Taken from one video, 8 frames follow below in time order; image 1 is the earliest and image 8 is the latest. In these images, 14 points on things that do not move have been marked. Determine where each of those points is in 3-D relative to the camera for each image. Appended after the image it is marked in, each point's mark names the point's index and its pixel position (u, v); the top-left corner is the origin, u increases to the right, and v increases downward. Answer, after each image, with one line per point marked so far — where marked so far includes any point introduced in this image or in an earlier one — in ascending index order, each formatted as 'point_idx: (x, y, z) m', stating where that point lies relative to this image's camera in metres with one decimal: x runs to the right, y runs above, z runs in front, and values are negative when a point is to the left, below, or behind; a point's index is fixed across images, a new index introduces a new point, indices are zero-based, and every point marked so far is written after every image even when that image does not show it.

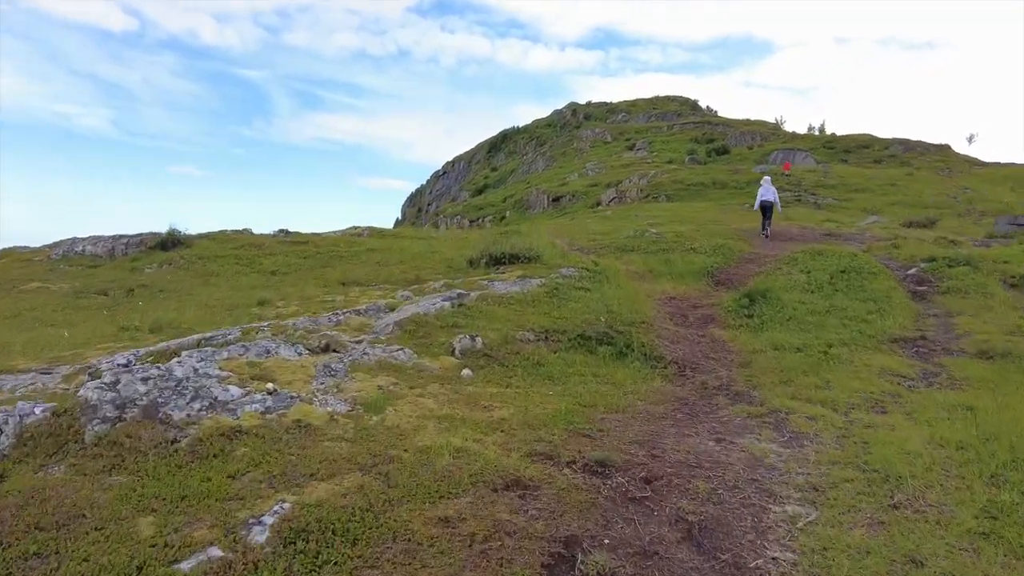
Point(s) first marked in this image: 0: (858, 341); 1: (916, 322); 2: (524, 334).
0: (+8.2, -1.3, +15.6) m
1: (+11.3, -1.0, +18.2) m
2: (+0.3, -1.0, +14.1) m
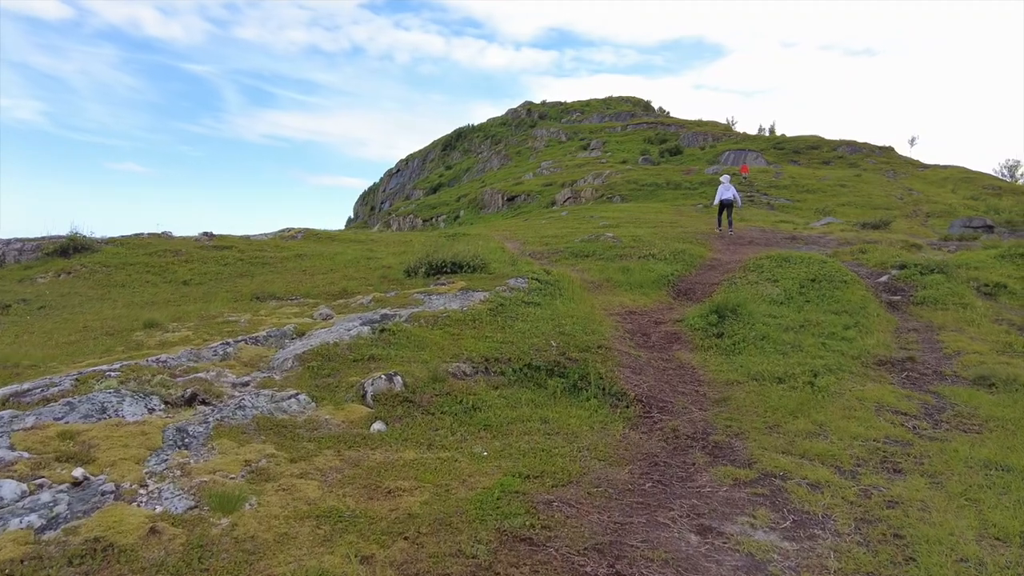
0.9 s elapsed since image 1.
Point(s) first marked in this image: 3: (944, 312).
0: (+6.9, -1.6, +13.6) m
1: (+9.7, -1.3, +16.5) m
2: (-0.9, -1.4, +11.7) m
3: (+12.6, -0.7, +19.0) m
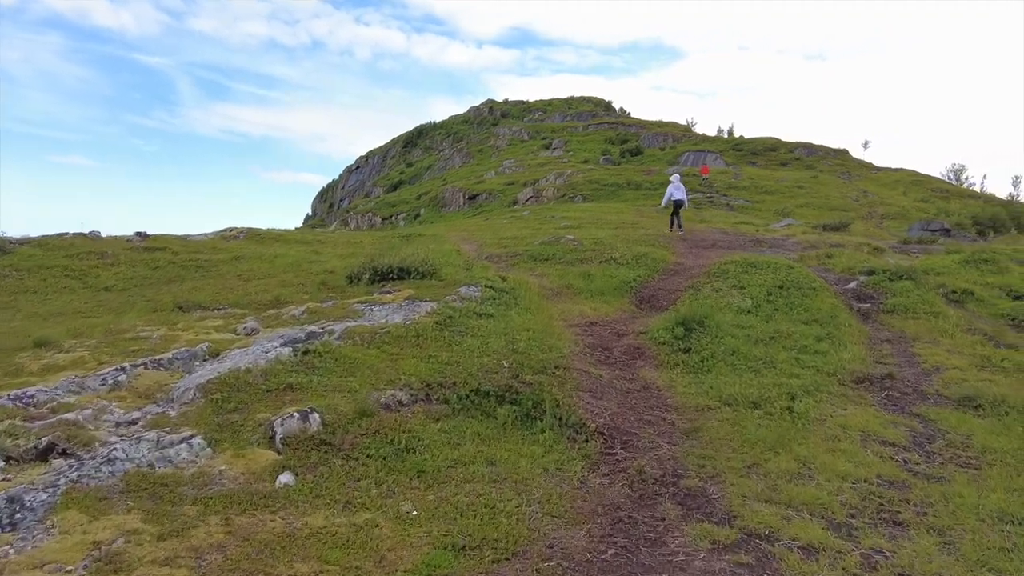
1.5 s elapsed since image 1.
0: (+5.9, -1.9, +12.5) m
1: (+8.6, -1.5, +15.6) m
2: (-1.8, -1.6, +10.1) m
3: (+11.3, -1.0, +18.2) m
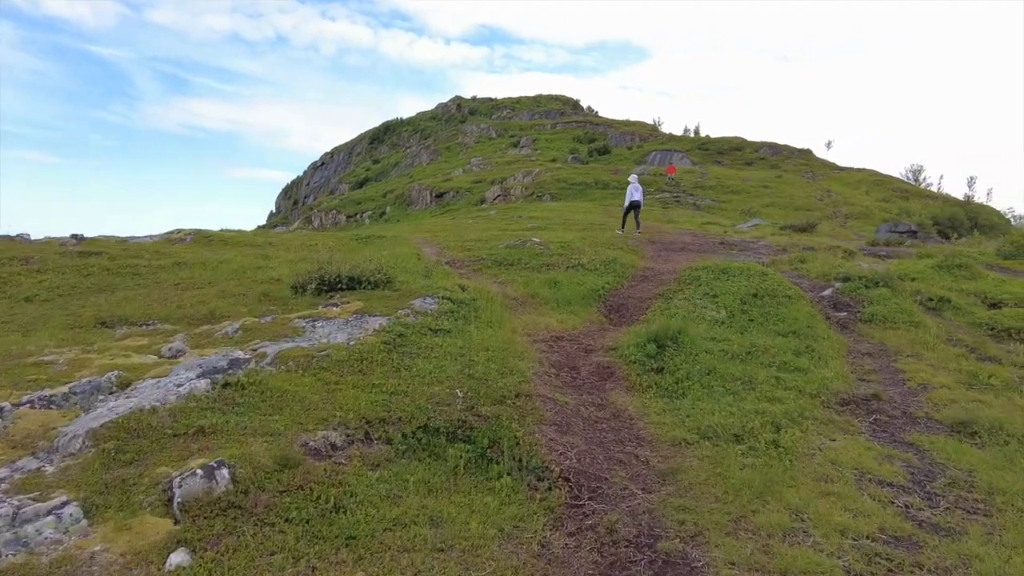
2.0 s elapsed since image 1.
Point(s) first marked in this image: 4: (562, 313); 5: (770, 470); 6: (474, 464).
0: (+5.1, -2.2, +11.5) m
1: (+7.7, -1.8, +14.6) m
2: (-2.5, -2.0, +8.7) m
3: (+10.2, -1.2, +17.4) m
4: (+1.4, -0.7, +18.1) m
5: (+3.5, -2.4, +8.9) m
6: (-0.5, -2.4, +8.9) m
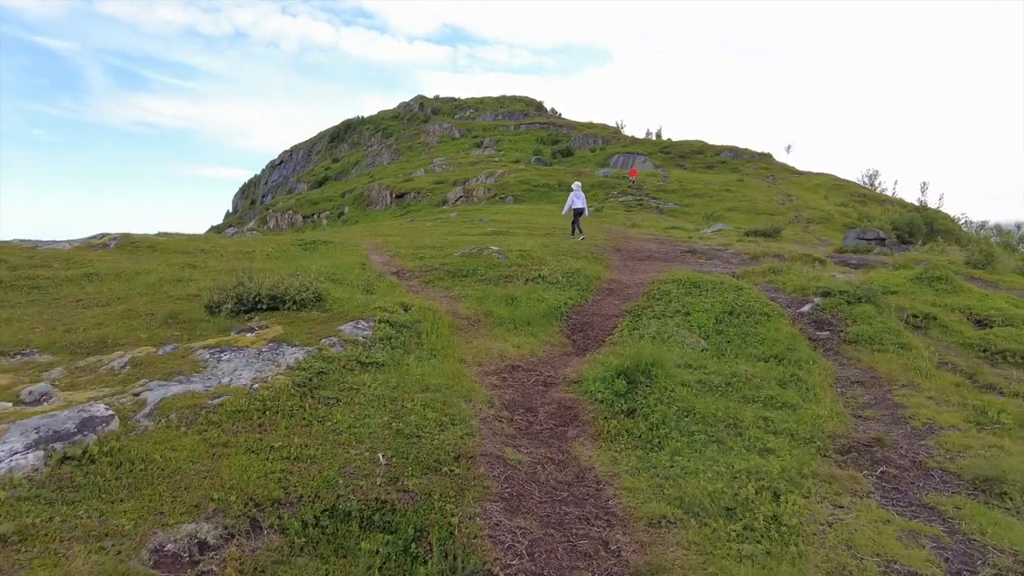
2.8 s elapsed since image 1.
0: (+4.3, -2.6, +9.6) m
1: (+6.6, -2.3, +12.9) m
2: (-3.1, -2.4, +6.4) m
3: (+9.0, -1.7, +15.8) m
4: (+0.2, -1.2, +16.0) m
5: (+2.8, -2.9, +6.9) m
6: (-1.2, -2.8, +6.7) m
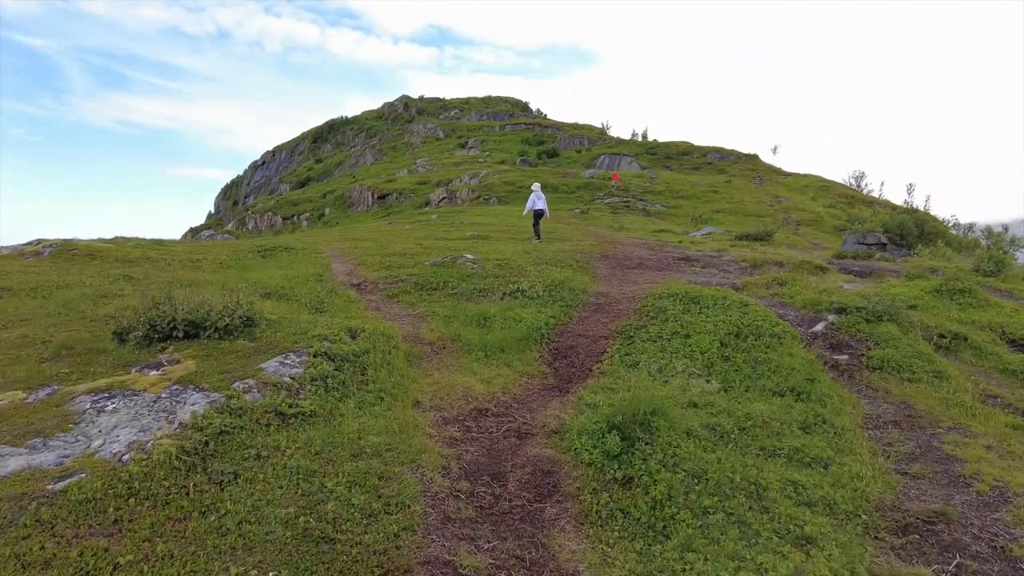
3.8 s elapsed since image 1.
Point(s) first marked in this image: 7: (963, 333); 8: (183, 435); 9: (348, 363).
0: (+3.8, -3.0, +7.2) m
1: (+6.1, -2.7, +10.5) m
2: (-3.6, -2.8, +3.8) m
3: (+8.4, -2.1, +13.5) m
4: (-0.5, -1.6, +13.5) m
5: (+2.4, -3.3, +4.5) m
6: (-1.6, -3.3, +4.2) m
7: (+11.5, -1.2, +16.7) m
8: (-4.1, -1.8, +8.3) m
9: (-2.9, -1.3, +11.6) m
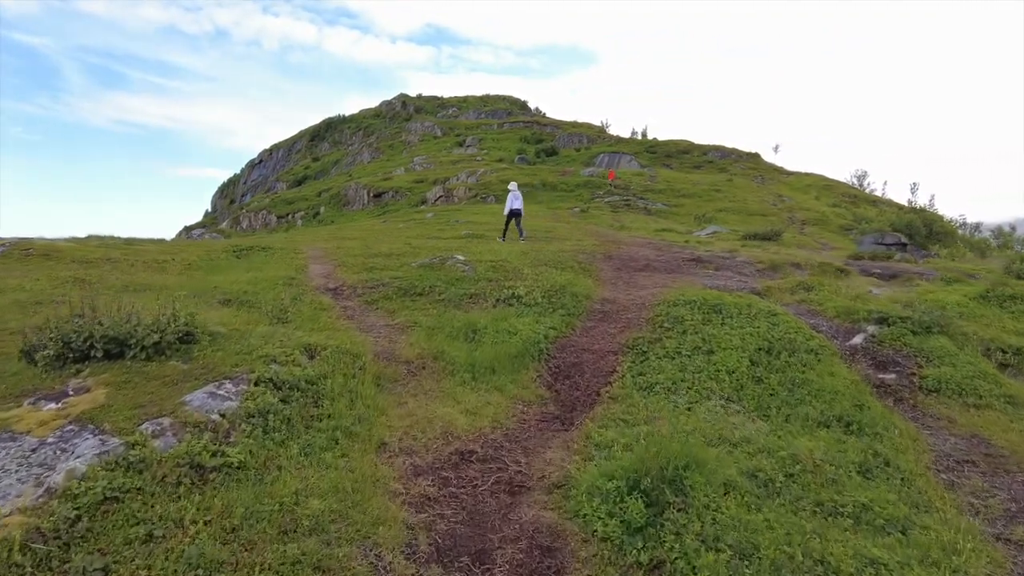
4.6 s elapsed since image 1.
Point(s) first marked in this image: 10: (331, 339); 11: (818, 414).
0: (+3.7, -3.2, +5.0) m
1: (+6.0, -2.9, +8.3) m
2: (-3.7, -3.0, +1.6) m
3: (+8.3, -2.2, +11.3) m
4: (-0.6, -1.7, +11.2) m
5: (+2.3, -3.5, +2.2) m
6: (-1.7, -3.4, +1.9) m
7: (+11.4, -1.4, +14.5) m
8: (-4.2, -2.0, +6.0) m
9: (-3.0, -1.5, +9.4) m
10: (-3.4, -1.0, +12.2) m
11: (+5.3, -2.1, +11.2) m
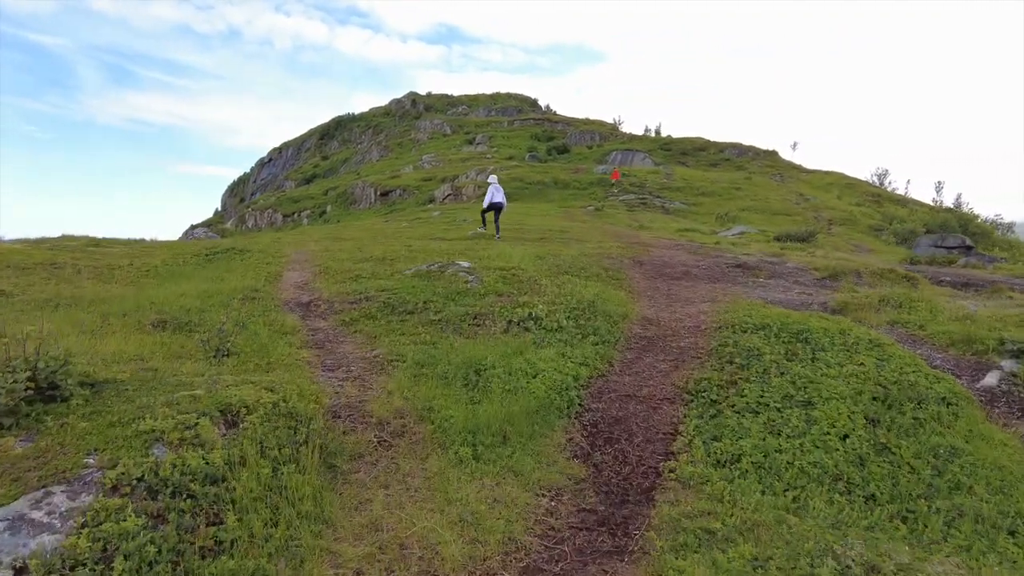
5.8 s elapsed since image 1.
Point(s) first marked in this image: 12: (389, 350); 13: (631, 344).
0: (+3.8, -3.6, +1.2) m
1: (+6.2, -3.2, +4.5) m
2: (-3.6, -3.4, -2.1) m
3: (+8.5, -2.6, +7.4) m
4: (-0.3, -2.1, +7.5) m
5: (+2.4, -3.9, -1.5) m
6: (-1.6, -3.8, -1.8) m
7: (+11.7, -1.8, +10.6) m
8: (-4.1, -2.3, +2.4) m
9: (-2.8, -1.8, +5.7) m
10: (-3.1, -1.3, +8.5) m
11: (+5.5, -2.5, +7.4) m
12: (-2.1, -1.1, +11.3) m
13: (+2.2, -1.0, +12.4) m
